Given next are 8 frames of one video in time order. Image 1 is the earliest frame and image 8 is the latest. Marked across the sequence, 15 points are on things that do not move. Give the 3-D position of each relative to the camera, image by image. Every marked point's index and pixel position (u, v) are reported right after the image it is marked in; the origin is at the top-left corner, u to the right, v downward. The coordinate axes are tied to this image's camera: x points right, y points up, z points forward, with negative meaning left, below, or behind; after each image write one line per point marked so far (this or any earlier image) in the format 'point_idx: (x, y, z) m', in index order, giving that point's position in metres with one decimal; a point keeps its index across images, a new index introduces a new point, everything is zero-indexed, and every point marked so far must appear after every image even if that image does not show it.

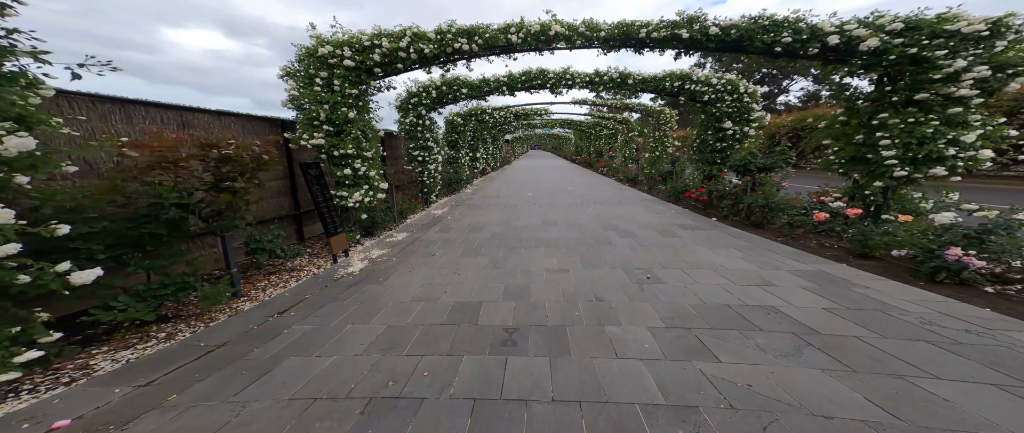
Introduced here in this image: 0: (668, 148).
0: (+4.2, +1.9, +8.2) m
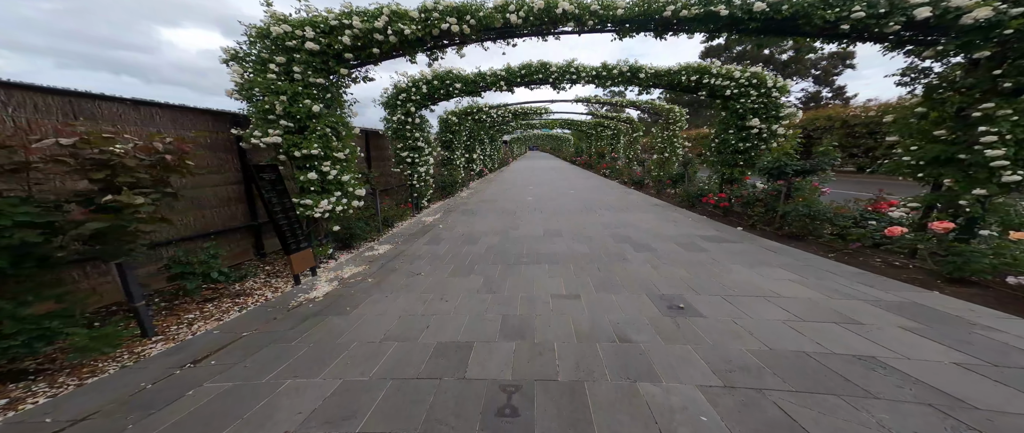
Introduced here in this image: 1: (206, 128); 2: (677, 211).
0: (+4.2, +1.7, +7.7) m
1: (-2.5, +0.7, +2.5) m
2: (+3.0, +0.1, +5.6) m
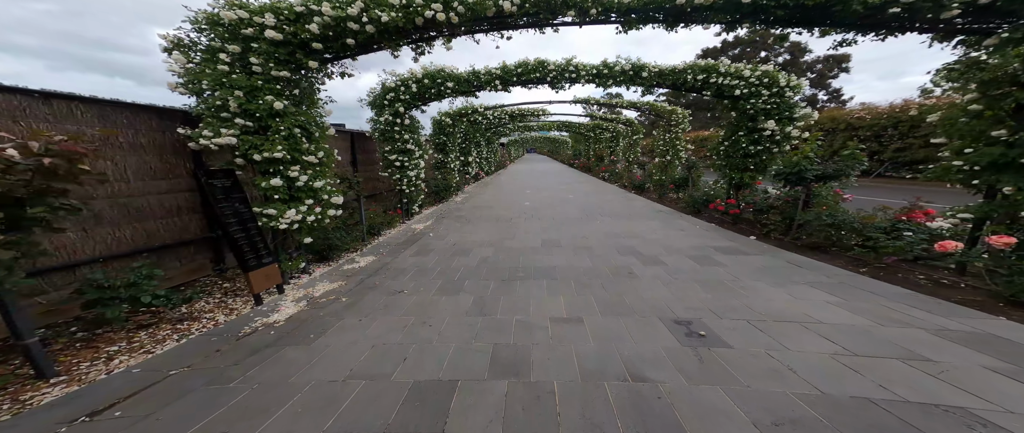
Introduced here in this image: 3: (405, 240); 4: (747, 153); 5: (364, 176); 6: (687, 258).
0: (+4.1, +1.6, +7.4) m
1: (-2.6, +0.6, +2.2) m
2: (+3.0, 0.0, +5.3) m
3: (-1.7, -0.3, +4.6) m
4: (+3.4, +0.9, +4.4) m
5: (-2.6, +0.7, +5.2) m
6: (+2.0, -0.5, +3.4) m
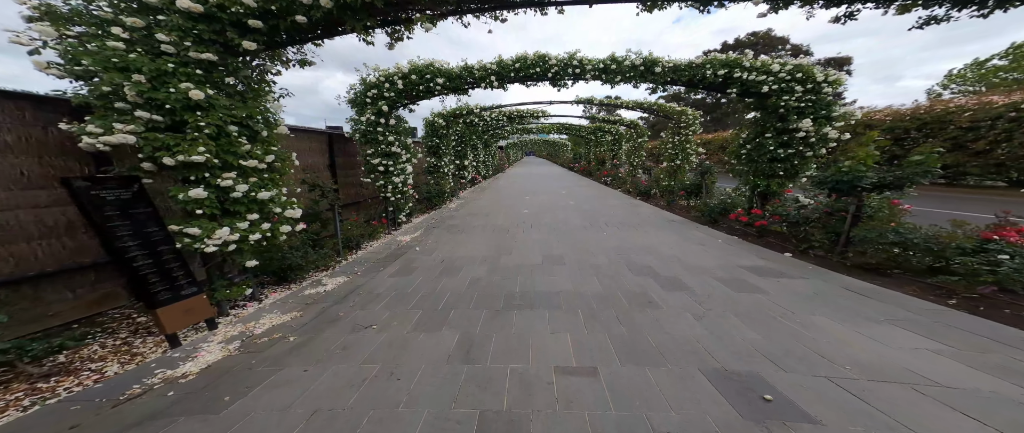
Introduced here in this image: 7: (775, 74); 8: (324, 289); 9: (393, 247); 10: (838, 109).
0: (+4.1, +1.4, +6.9) m
1: (-2.6, +0.5, +1.6) m
2: (+2.9, -0.2, +4.7) m
3: (-1.7, -0.5, +4.1) m
4: (+3.4, +0.8, +3.9) m
5: (-2.6, +0.5, +4.7) m
6: (+1.9, -0.6, +2.9) m
7: (+3.3, +1.8, +3.8) m
8: (-1.8, -0.7, +2.9) m
9: (-1.7, -0.4, +4.4) m
10: (+3.9, +1.3, +3.6) m
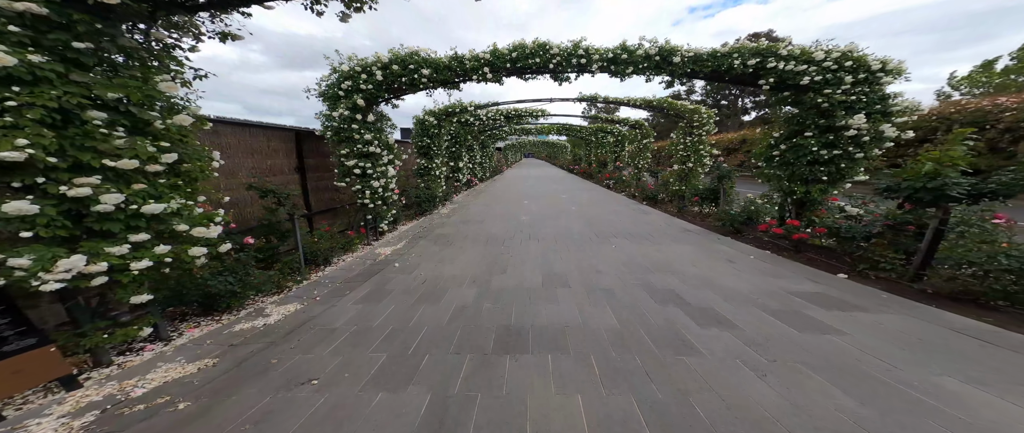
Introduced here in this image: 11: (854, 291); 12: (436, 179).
0: (+4.0, +1.2, +6.3) m
1: (-2.7, +0.4, +1.0) m
2: (+2.9, -0.3, +4.1) m
3: (-1.8, -0.6, +3.4) m
4: (+3.3, +0.6, +3.3) m
5: (-2.7, +0.4, +4.0) m
6: (+1.9, -0.7, +2.3) m
7: (+3.2, +1.7, +3.2) m
8: (-1.8, -0.8, +2.3) m
9: (-1.8, -0.6, +3.8) m
10: (+3.8, +1.1, +3.0) m
11: (+2.8, -0.6, +2.5) m
12: (-1.9, +0.9, +7.4) m
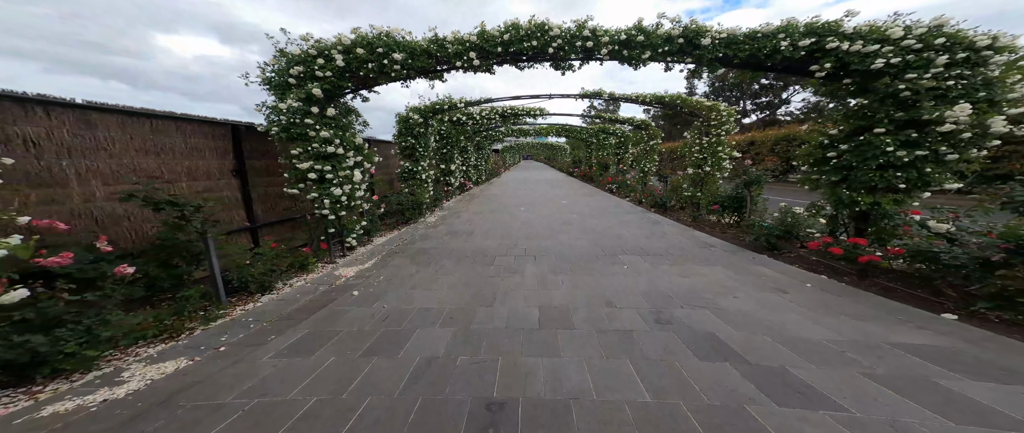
0: (+3.9, +1.0, +5.6) m
1: (-2.8, +0.3, +0.2) m
2: (+2.8, -0.5, +3.4) m
3: (-1.9, -0.8, +2.7) m
4: (+3.2, +0.5, +2.6) m
5: (-2.8, +0.2, +3.3) m
6: (+1.8, -0.9, +1.5) m
7: (+3.1, +1.5, +2.5) m
8: (-1.9, -0.9, +1.5) m
9: (-1.9, -0.7, +3.0) m
10: (+3.7, +1.0, +2.3) m
11: (+2.7, -0.8, +1.8) m
12: (-2.0, +0.7, +6.7) m
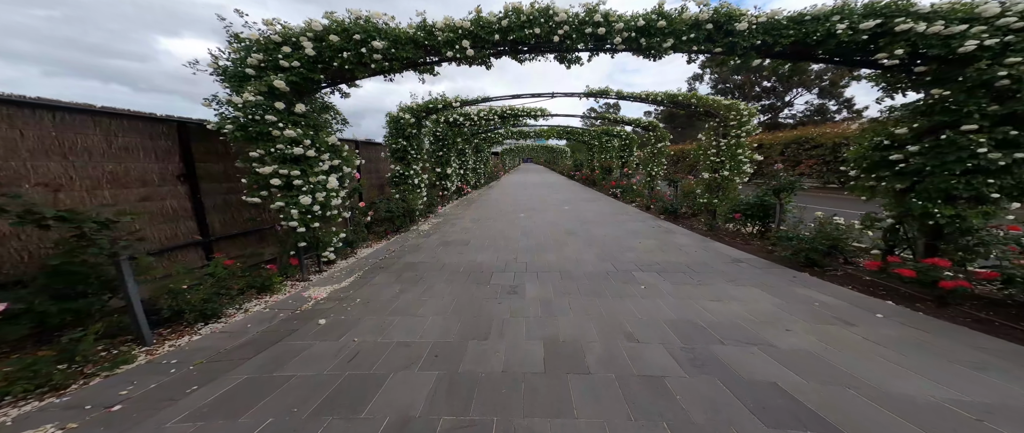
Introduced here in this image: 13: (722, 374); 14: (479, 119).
0: (+3.9, +0.9, +5.1) m
1: (-2.8, +0.2, -0.3) m
2: (+2.8, -0.6, +2.9) m
3: (-1.9, -0.9, +2.2) m
4: (+3.2, +0.4, +2.1) m
5: (-2.8, +0.1, +2.8) m
6: (+1.8, -1.0, +1.0) m
7: (+3.1, +1.4, +2.0) m
8: (-1.9, -1.0, +1.0) m
9: (-1.9, -0.8, +2.5) m
10: (+3.7, +0.9, +1.8) m
11: (+2.7, -0.9, +1.3) m
12: (-2.0, +0.6, +6.2) m
13: (+1.3, -0.9, +1.9) m
14: (-0.9, +2.6, +8.2) m
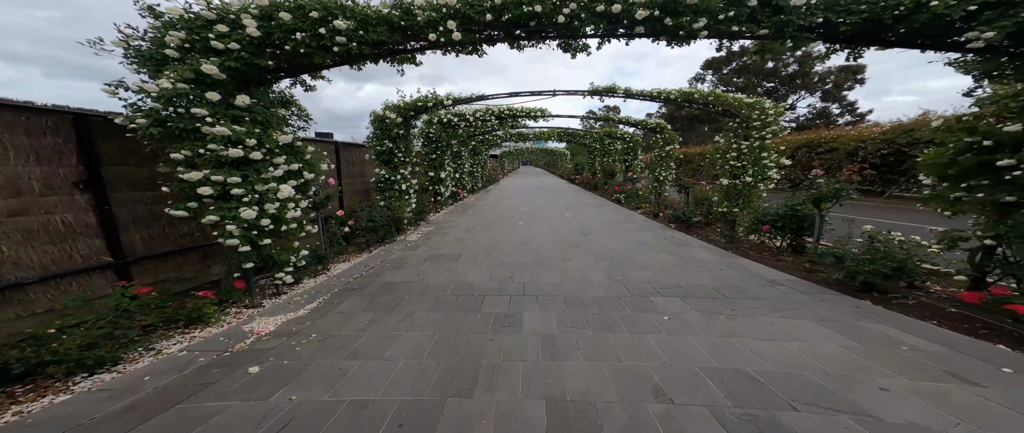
0: (+3.8, +0.7, +4.6) m
1: (-2.8, +0.1, -0.8) m
2: (+2.7, -0.8, +2.3) m
3: (-1.9, -1.0, +1.6) m
4: (+3.2, +0.2, +1.5) m
5: (-2.8, 0.0, +2.2) m
6: (+1.7, -1.1, +0.4) m
7: (+3.1, +1.2, +1.5) m
8: (-2.0, -1.2, +0.4) m
9: (-2.0, -1.0, +1.9) m
10: (+3.7, +0.7, +1.3) m
11: (+2.7, -1.0, +0.7) m
12: (-2.0, +0.4, +5.6) m
13: (+1.2, -1.0, +1.3) m
14: (-0.9, +2.5, +7.7) m
